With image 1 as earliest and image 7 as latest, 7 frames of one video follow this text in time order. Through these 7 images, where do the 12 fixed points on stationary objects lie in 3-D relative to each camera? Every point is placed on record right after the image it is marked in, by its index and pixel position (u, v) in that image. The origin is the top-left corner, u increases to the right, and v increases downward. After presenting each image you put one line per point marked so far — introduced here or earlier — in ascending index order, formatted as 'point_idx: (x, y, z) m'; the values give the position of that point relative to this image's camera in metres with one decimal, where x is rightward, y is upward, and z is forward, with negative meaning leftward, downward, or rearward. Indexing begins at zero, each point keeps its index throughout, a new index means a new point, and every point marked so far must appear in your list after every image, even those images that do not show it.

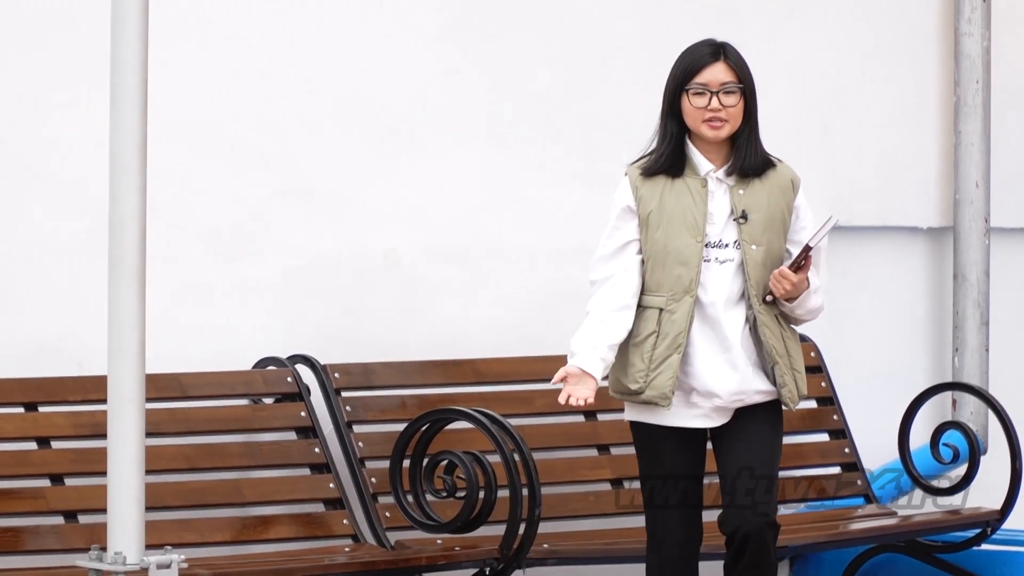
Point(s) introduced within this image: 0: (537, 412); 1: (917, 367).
0: (+0.1, -0.3, +3.2) m
1: (+1.3, -0.3, +3.9) m
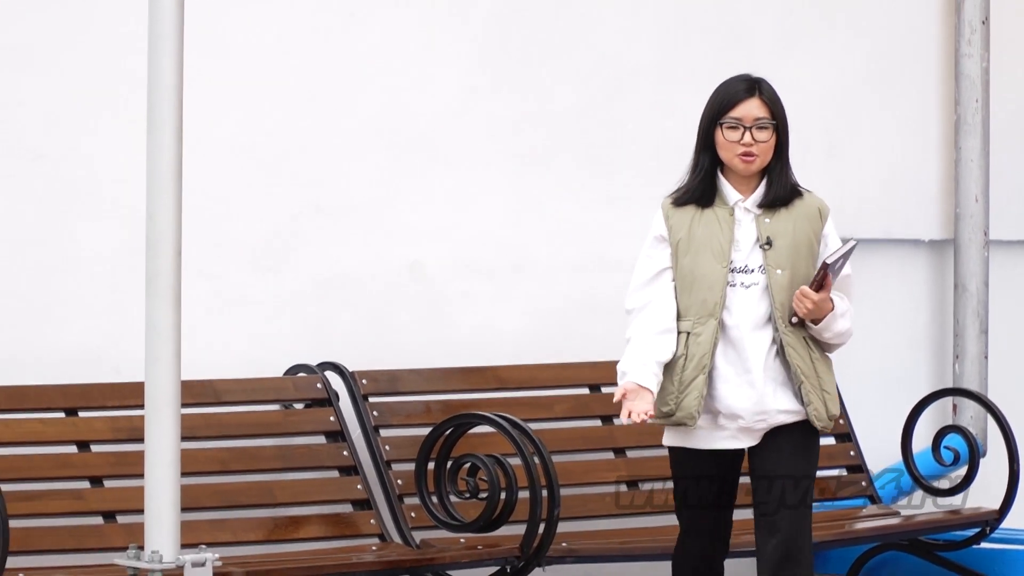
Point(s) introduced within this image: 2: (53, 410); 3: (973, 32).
0: (+0.1, -0.4, +3.3) m
1: (+1.3, -0.3, +4.0) m
2: (-1.2, -0.3, +3.2) m
3: (+1.5, +0.8, +3.9) m
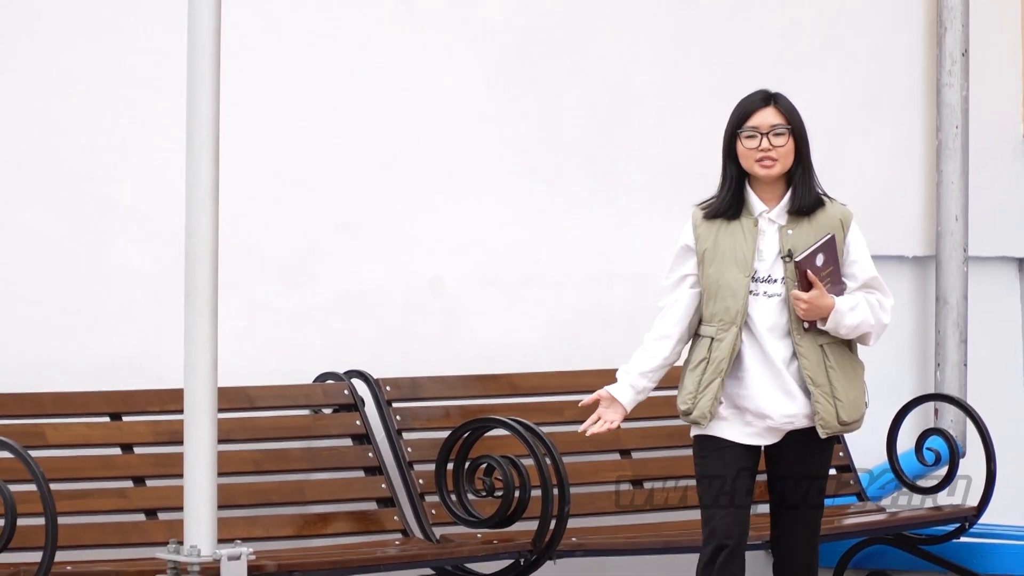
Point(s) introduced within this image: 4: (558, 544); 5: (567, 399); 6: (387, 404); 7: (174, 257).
0: (+0.2, -0.4, +3.6) m
1: (+1.4, -0.3, +4.2) m
2: (-1.2, -0.4, +3.5) m
3: (+1.5, +0.7, +4.1) m
4: (+0.1, -0.7, +3.2) m
5: (+0.2, -0.3, +3.7) m
6: (-0.3, -0.3, +3.4) m
7: (-1.0, +0.1, +3.7) m
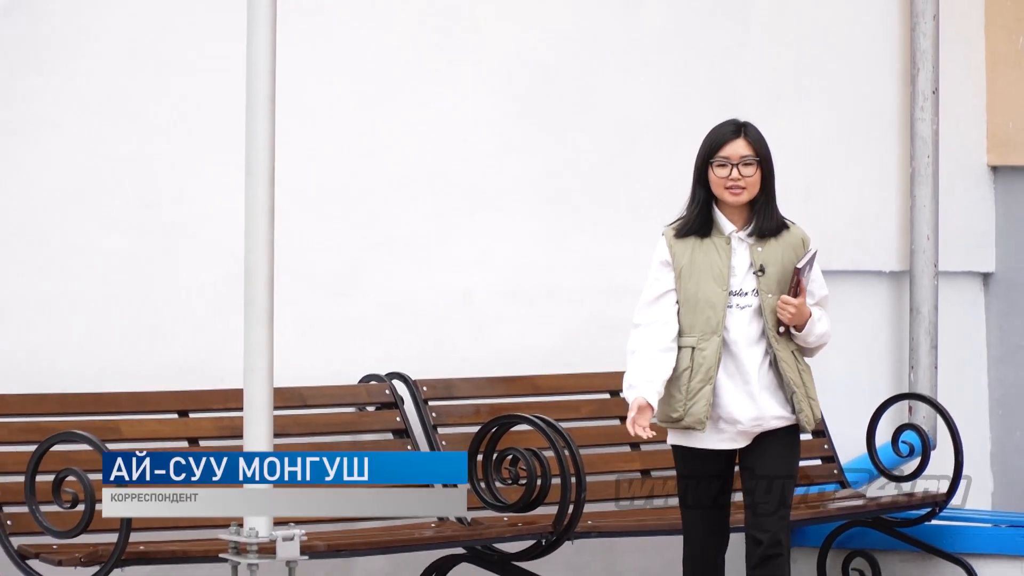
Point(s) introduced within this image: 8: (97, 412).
0: (+0.2, -0.4, +4.0) m
1: (+1.4, -0.4, +4.7) m
2: (-1.1, -0.4, +3.9) m
3: (+1.6, +0.7, +4.6) m
4: (+0.2, -0.7, +3.6) m
5: (+0.3, -0.4, +4.2) m
6: (-0.3, -0.4, +3.9) m
7: (-0.9, +0.1, +4.1) m
8: (-1.3, -0.4, +3.9) m
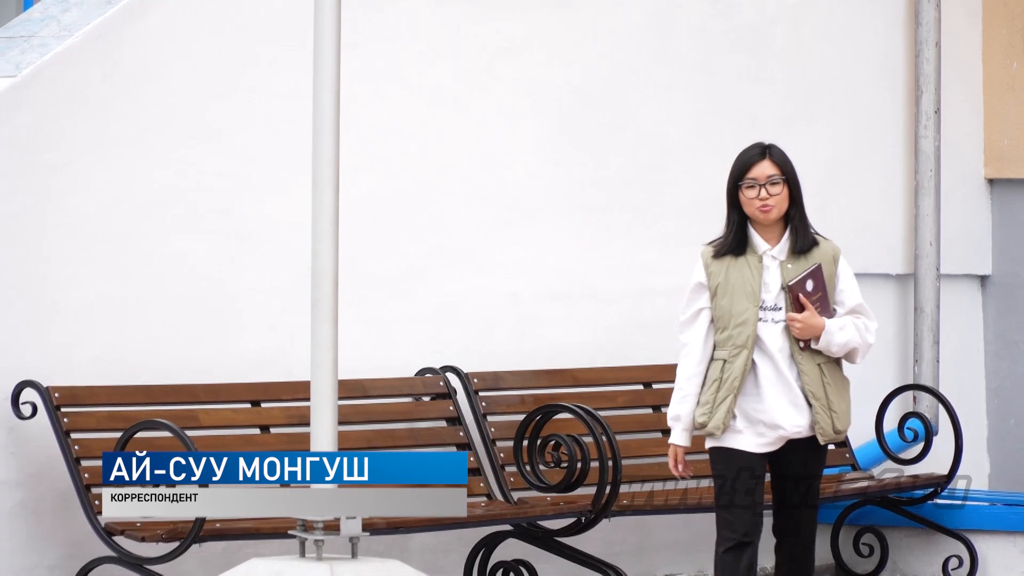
0: (+0.4, -0.4, +4.4) m
1: (+1.6, -0.4, +5.1) m
2: (-1.0, -0.4, +4.3) m
3: (+1.7, +0.7, +5.0) m
4: (+0.3, -0.7, +4.0) m
5: (+0.4, -0.4, +4.6) m
6: (-0.1, -0.4, +4.3) m
7: (-0.8, 0.0, +4.6) m
8: (-1.2, -0.4, +4.3) m
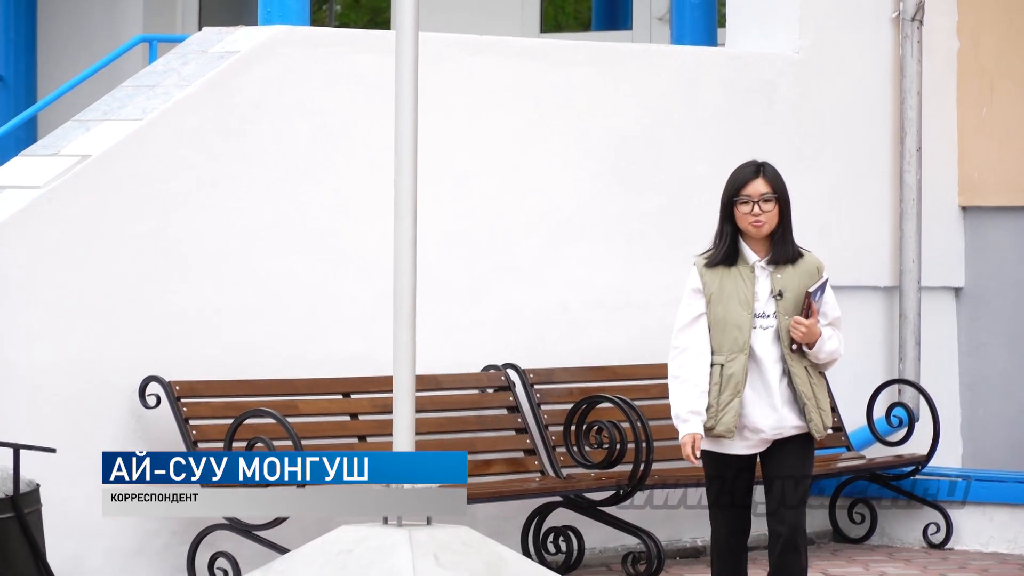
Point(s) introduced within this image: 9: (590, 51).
0: (+0.6, -0.5, +5.3) m
1: (+1.8, -0.4, +5.9) m
2: (-0.8, -0.4, +5.2) m
3: (+1.9, +0.7, +5.8) m
4: (+0.5, -0.8, +4.9) m
5: (+0.6, -0.4, +5.4) m
6: (+0.1, -0.4, +5.1) m
7: (-0.6, 0.0, +5.4) m
8: (-1.0, -0.4, +5.1) m
9: (+0.3, +1.0, +5.4) m
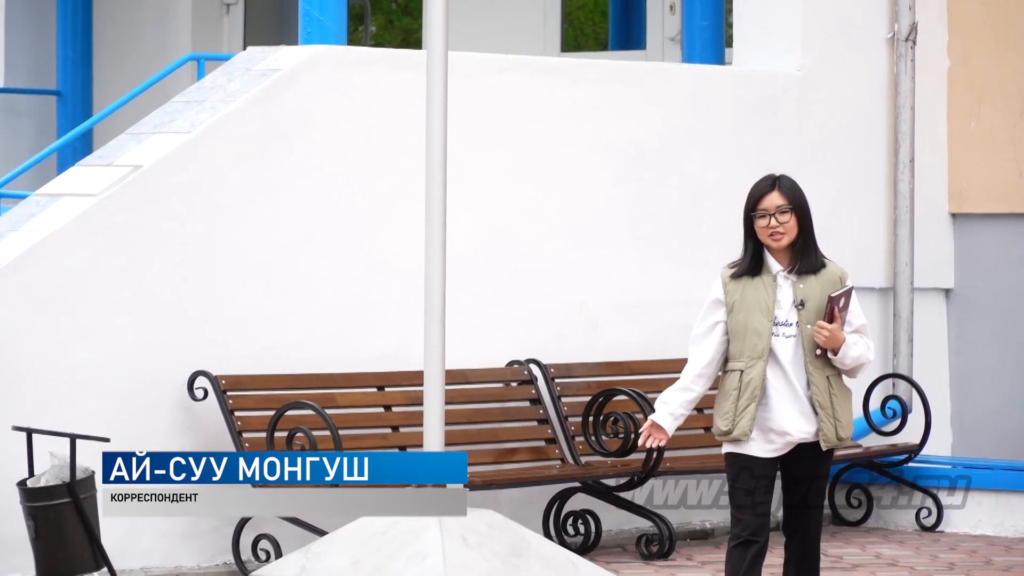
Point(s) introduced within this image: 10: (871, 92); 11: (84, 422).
0: (+0.7, -0.5, +5.7) m
1: (+1.9, -0.4, +6.3) m
2: (-0.6, -0.4, +5.6) m
3: (+2.0, +0.7, +6.2) m
4: (+0.6, -0.8, +5.3) m
5: (+0.7, -0.4, +5.8) m
6: (+0.2, -0.4, +5.5) m
7: (-0.5, 0.0, +5.8) m
8: (-0.9, -0.4, +5.5) m
9: (+0.5, +1.0, +5.8) m
10: (+1.8, +1.0, +6.3) m
11: (-1.8, -0.6, +5.3) m
